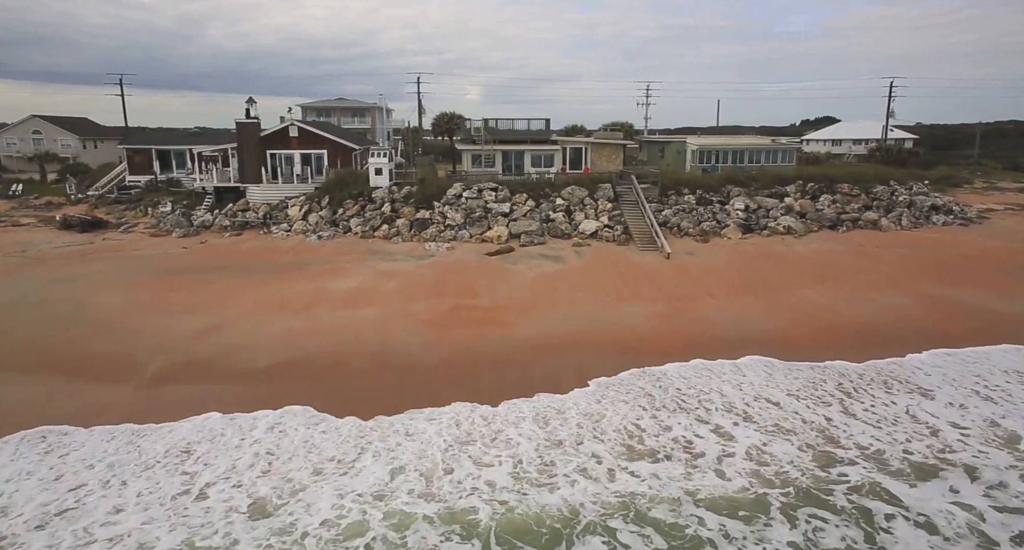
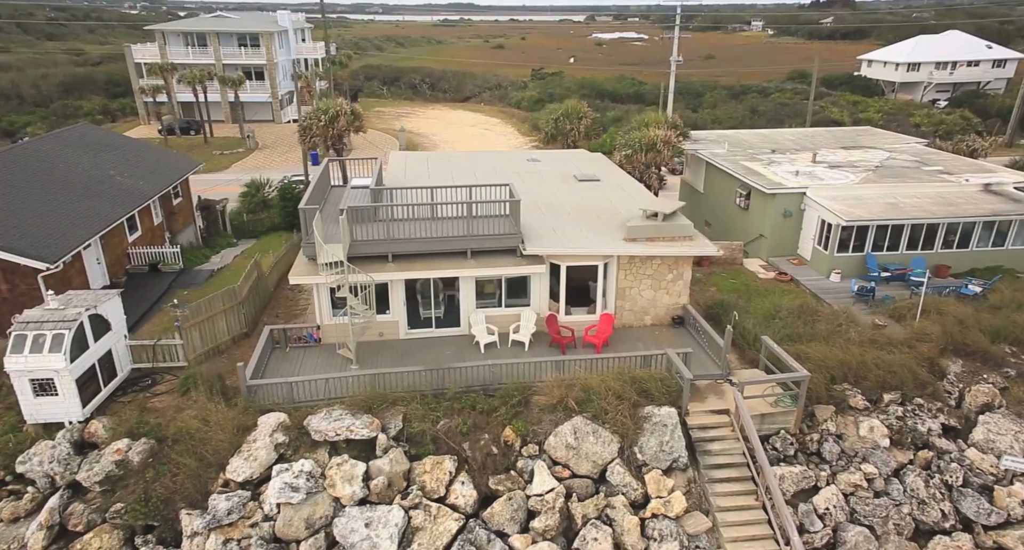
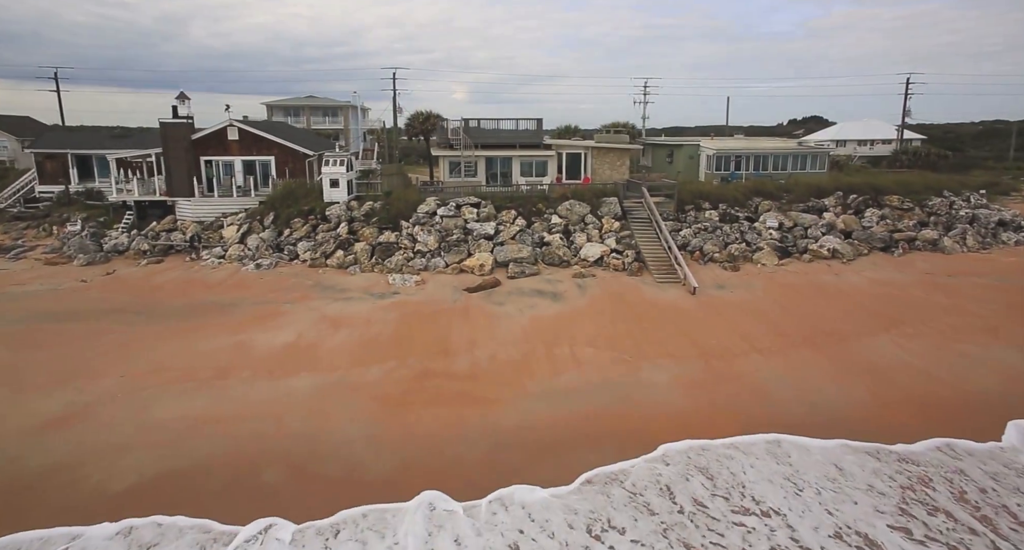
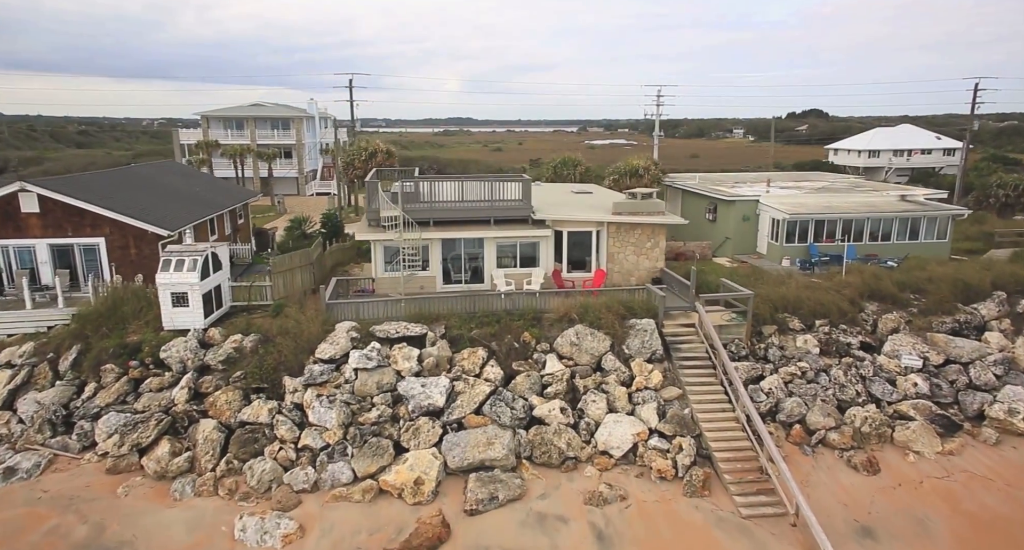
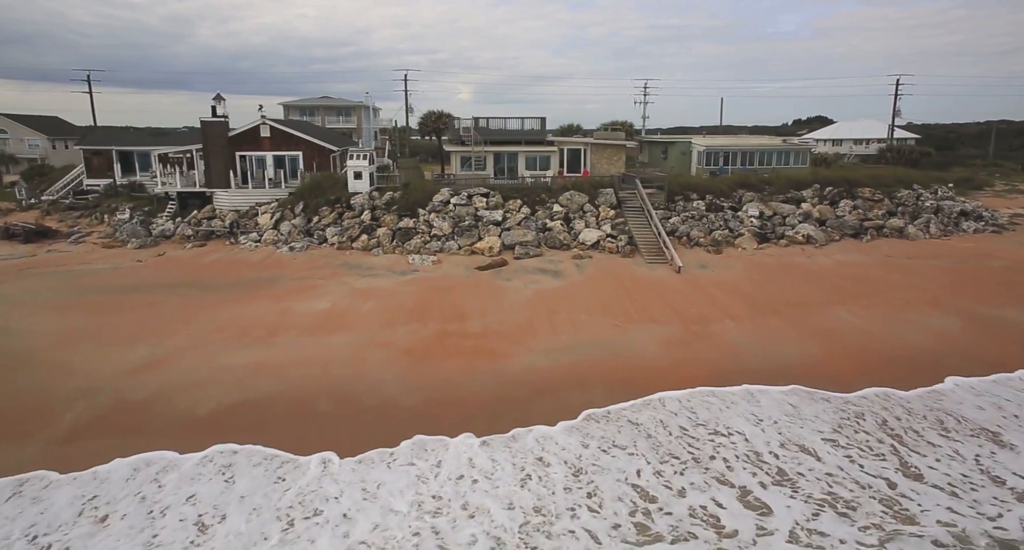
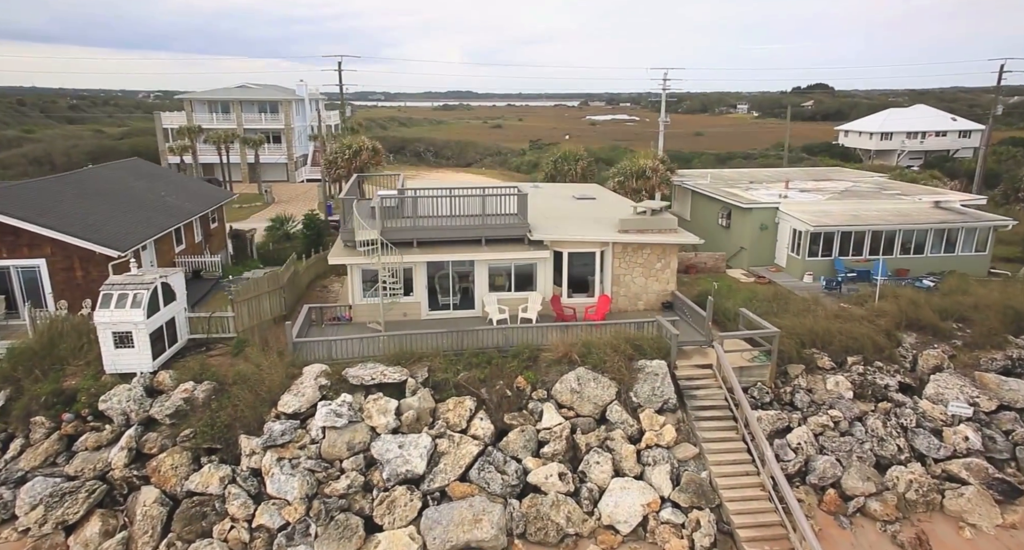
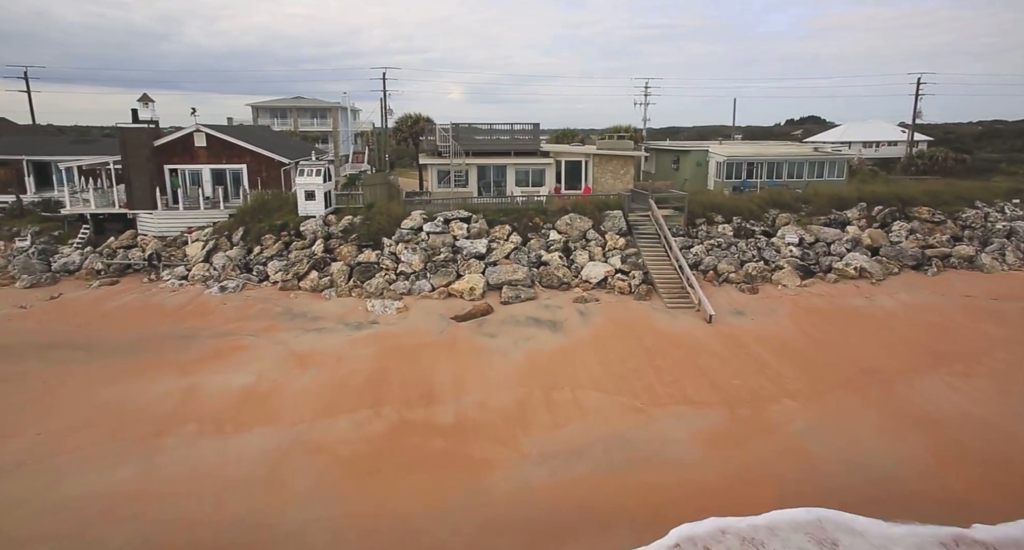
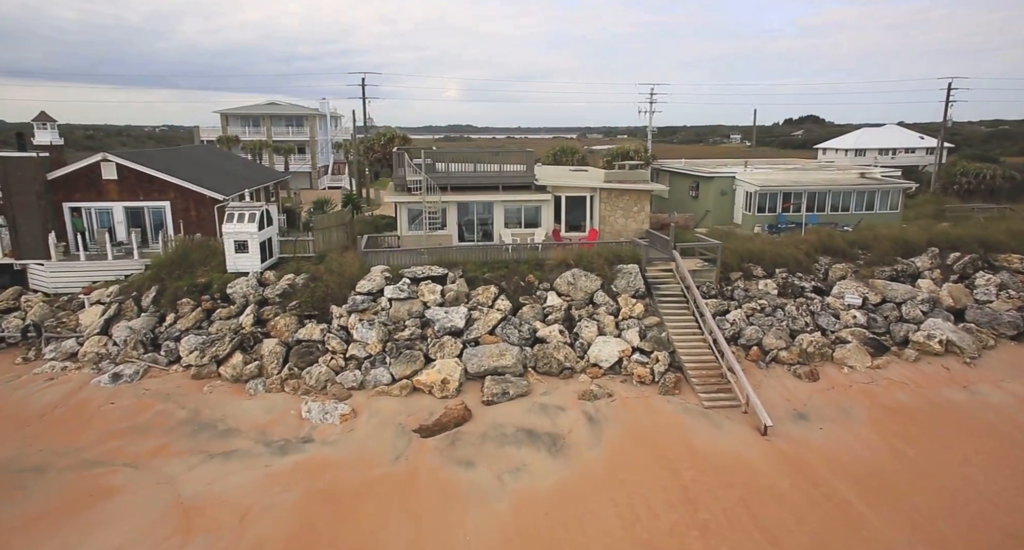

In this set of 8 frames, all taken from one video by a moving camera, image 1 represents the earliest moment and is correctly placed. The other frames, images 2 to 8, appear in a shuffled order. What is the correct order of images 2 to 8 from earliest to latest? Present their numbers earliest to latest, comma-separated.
5, 3, 7, 8, 4, 6, 2
